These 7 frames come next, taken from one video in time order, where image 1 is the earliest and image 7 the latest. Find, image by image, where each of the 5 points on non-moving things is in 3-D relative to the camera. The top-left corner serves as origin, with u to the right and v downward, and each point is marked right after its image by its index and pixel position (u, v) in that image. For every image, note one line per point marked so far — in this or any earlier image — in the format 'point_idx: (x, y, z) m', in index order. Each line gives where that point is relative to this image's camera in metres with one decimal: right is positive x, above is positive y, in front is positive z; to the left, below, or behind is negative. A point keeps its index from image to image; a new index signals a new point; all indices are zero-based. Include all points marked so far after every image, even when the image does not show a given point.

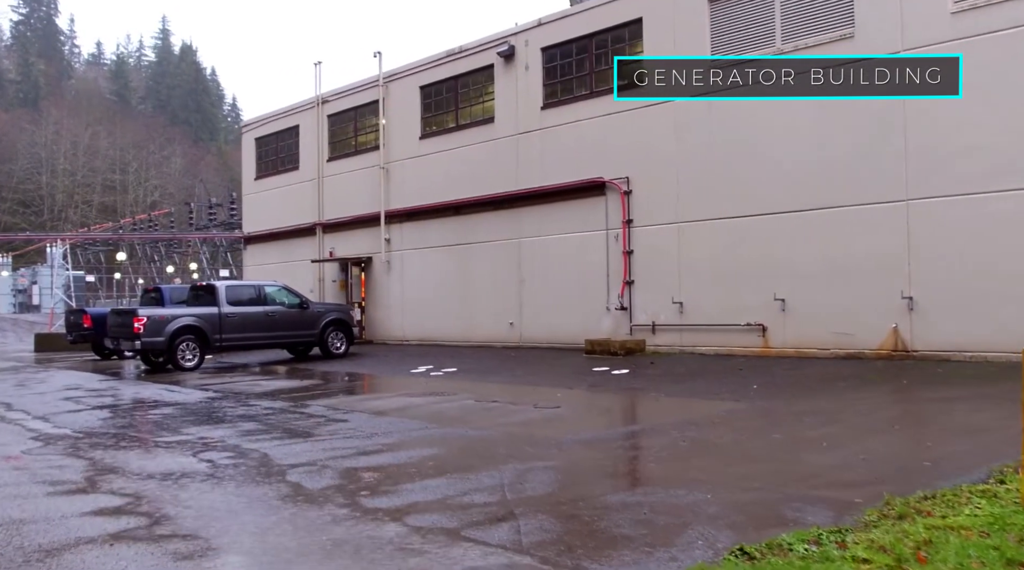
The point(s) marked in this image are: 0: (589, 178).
0: (+1.6, +2.3, +18.8) m
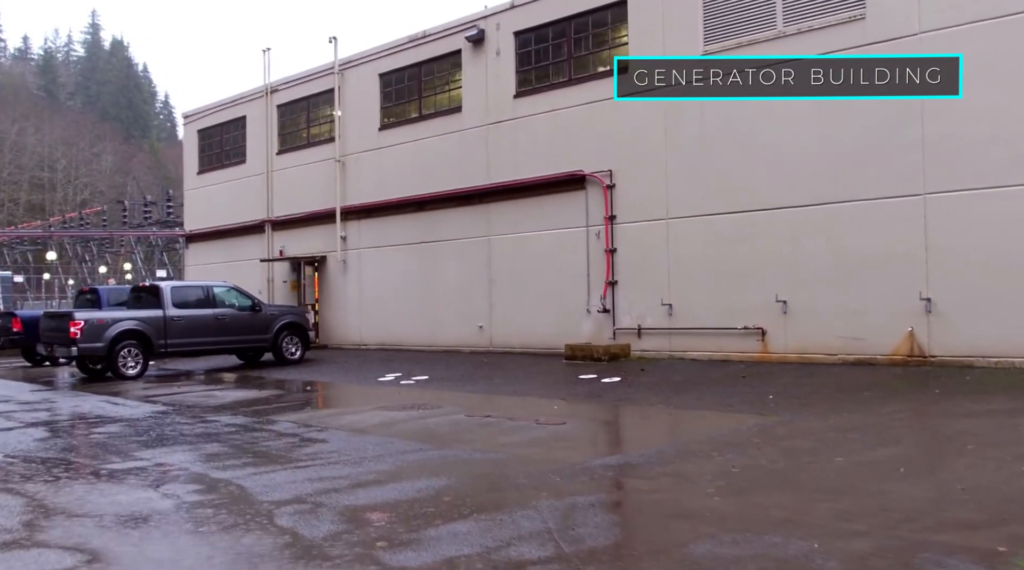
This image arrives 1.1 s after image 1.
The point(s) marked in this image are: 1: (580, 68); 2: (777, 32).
0: (+1.1, +2.3, +17.6) m
1: (+1.4, +4.4, +17.7) m
2: (+4.4, +4.2, +14.7) m
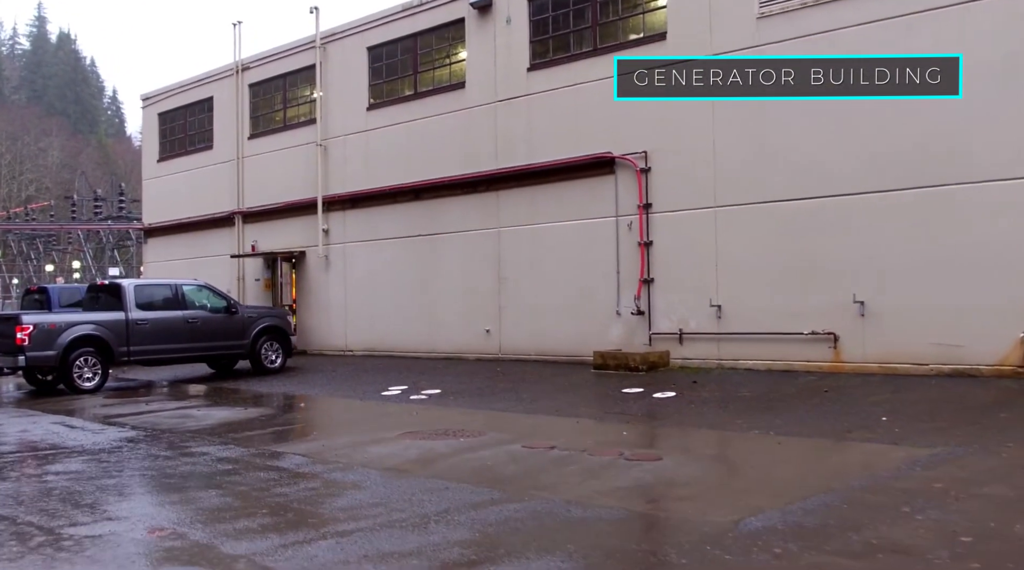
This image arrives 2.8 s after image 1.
0: (+1.4, +2.3, +15.6) m
1: (+1.7, +4.4, +15.7) m
2: (+4.9, +4.2, +12.8) m
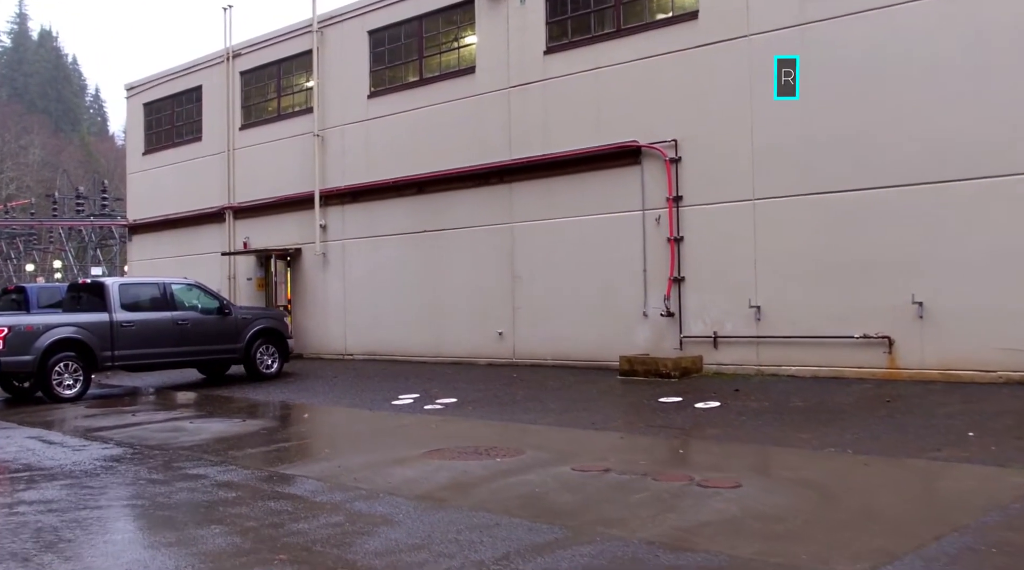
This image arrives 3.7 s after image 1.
0: (+1.7, +2.3, +14.4) m
1: (+2.0, +4.4, +14.5) m
2: (+5.2, +4.2, +11.7) m
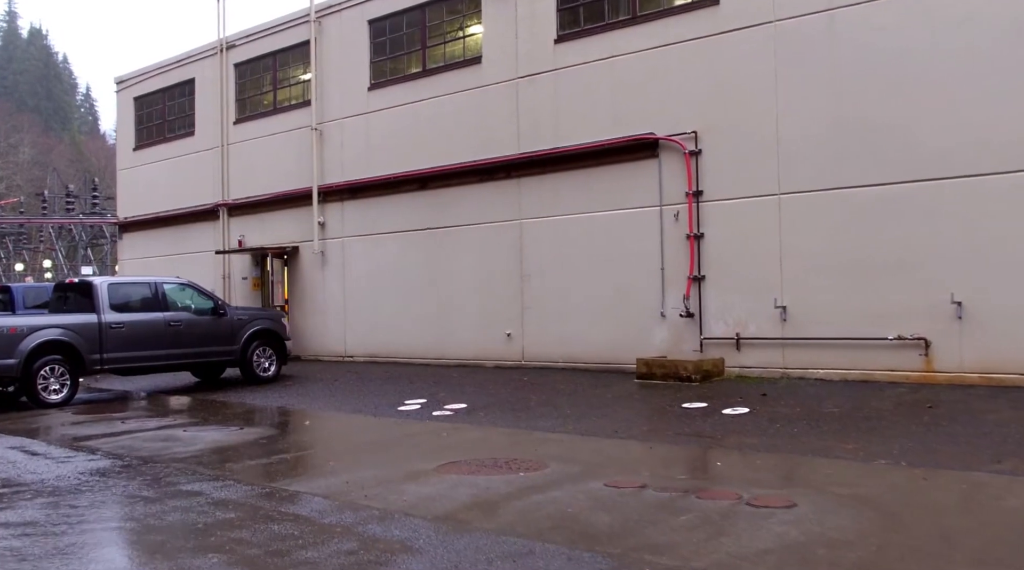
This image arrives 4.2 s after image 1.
0: (+1.9, +2.3, +13.8) m
1: (+2.1, +4.4, +13.9) m
2: (+5.4, +4.2, +11.1) m
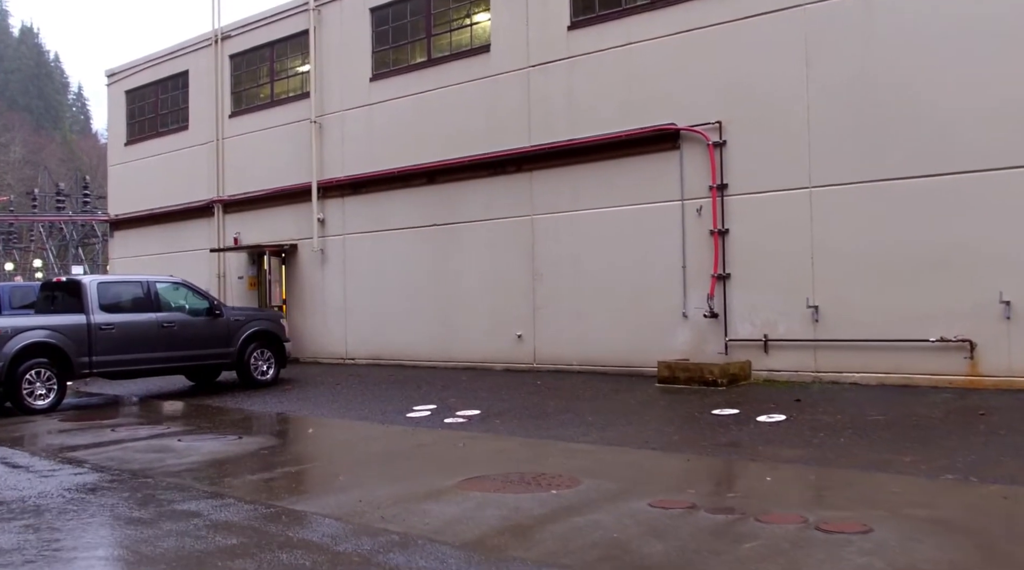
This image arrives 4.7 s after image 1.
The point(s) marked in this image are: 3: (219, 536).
0: (+2.1, +2.4, +13.1) m
1: (+2.3, +4.4, +13.2) m
2: (+5.6, +4.3, +10.4) m
3: (-2.0, -1.7, +6.0) m
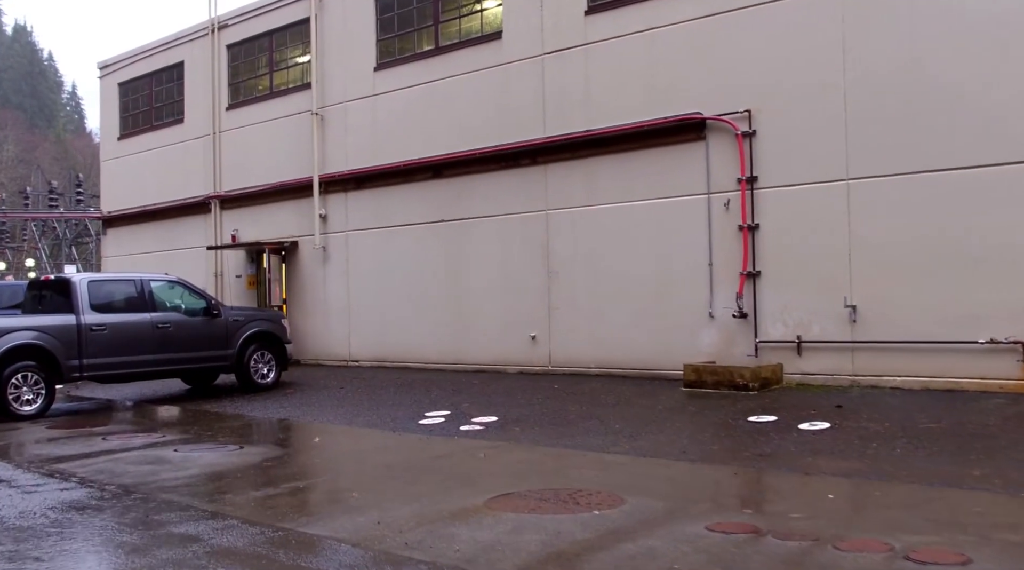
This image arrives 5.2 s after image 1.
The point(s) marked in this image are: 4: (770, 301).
0: (+2.3, +2.4, +12.4) m
1: (+2.6, +4.5, +12.5) m
2: (+5.8, +4.3, +9.7) m
3: (-1.7, -1.7, +5.3) m
4: (+3.4, -0.2, +11.5) m
